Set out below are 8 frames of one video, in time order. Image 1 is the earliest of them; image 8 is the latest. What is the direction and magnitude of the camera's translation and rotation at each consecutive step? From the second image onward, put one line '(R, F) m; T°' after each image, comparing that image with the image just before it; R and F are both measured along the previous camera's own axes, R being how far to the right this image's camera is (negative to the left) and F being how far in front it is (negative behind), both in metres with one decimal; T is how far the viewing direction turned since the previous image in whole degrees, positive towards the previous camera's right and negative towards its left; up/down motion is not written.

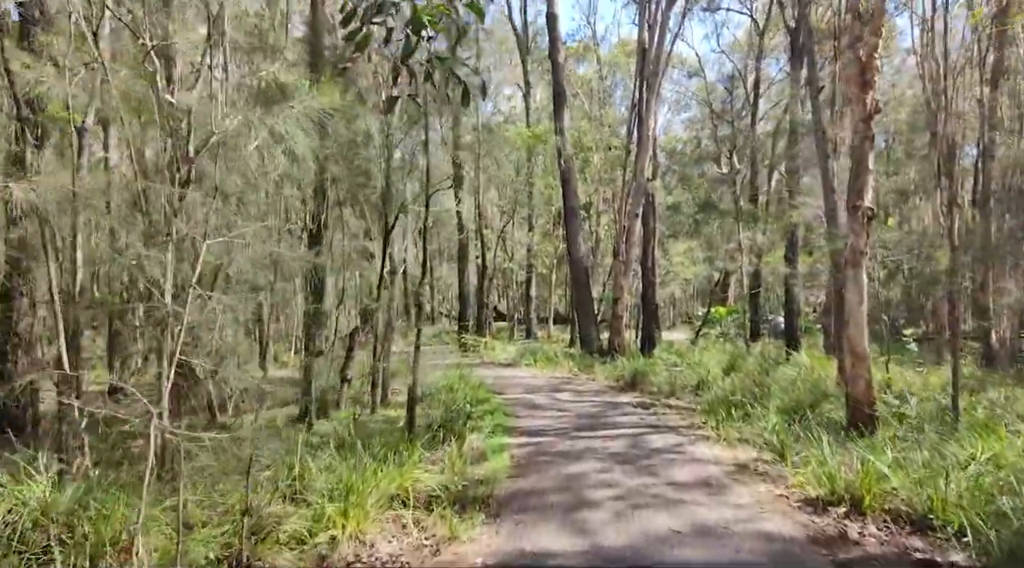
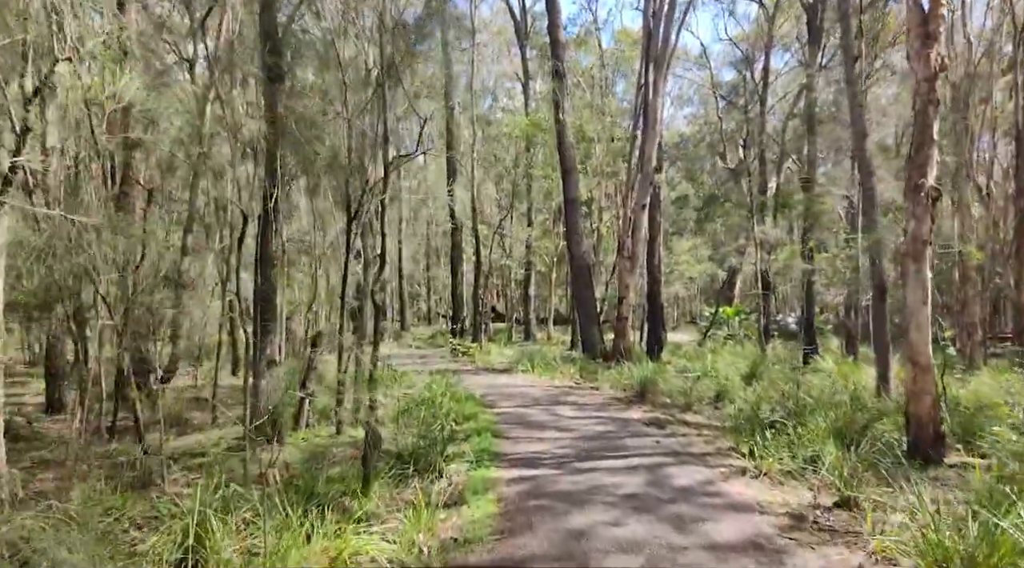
(+0.1, +1.7) m; 0°
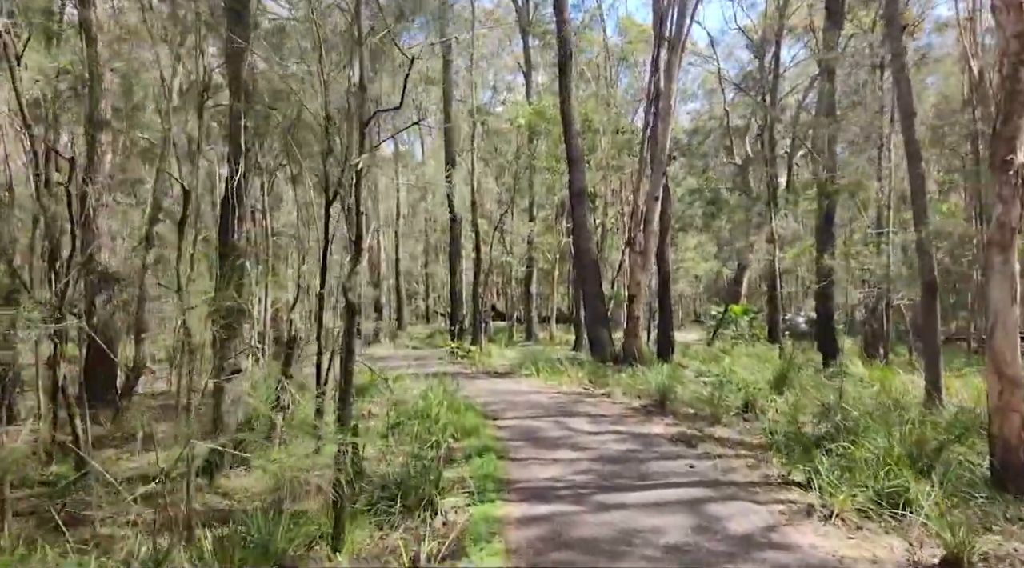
(-0.1, +1.3) m; 0°
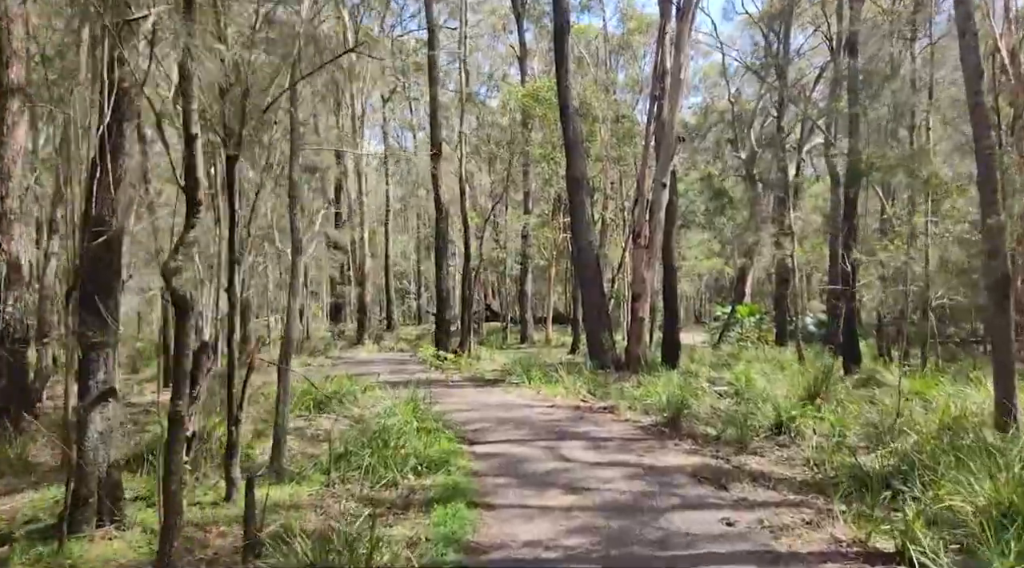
(+0.1, +1.9) m; 0°
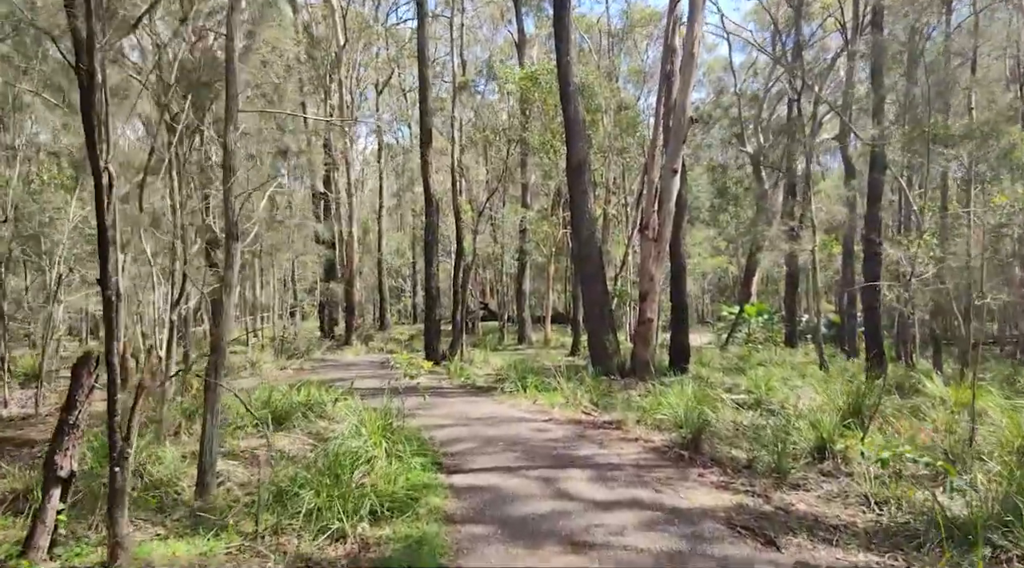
(+0.1, +1.5) m; 0°
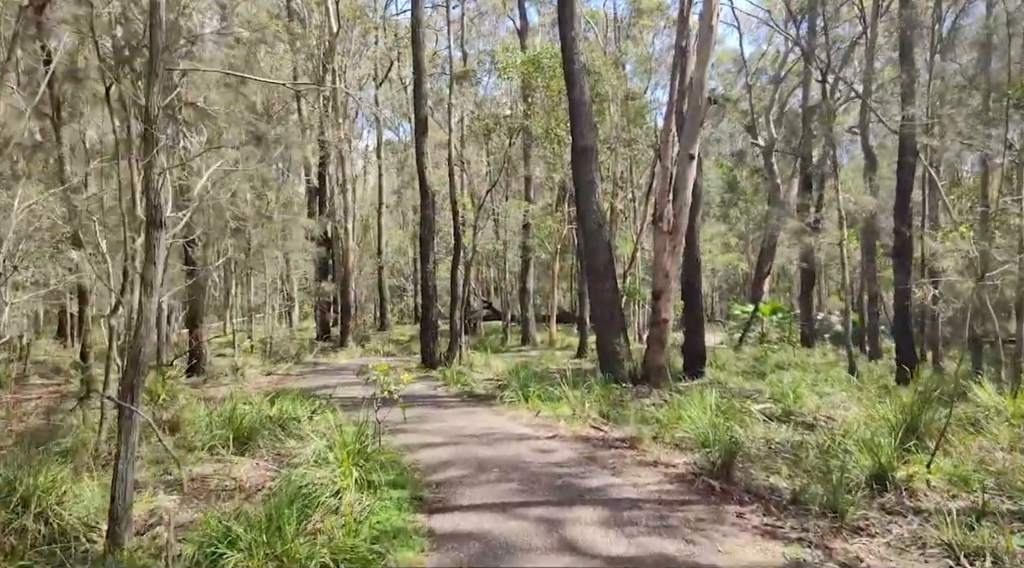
(+0.1, +1.2) m; 0°
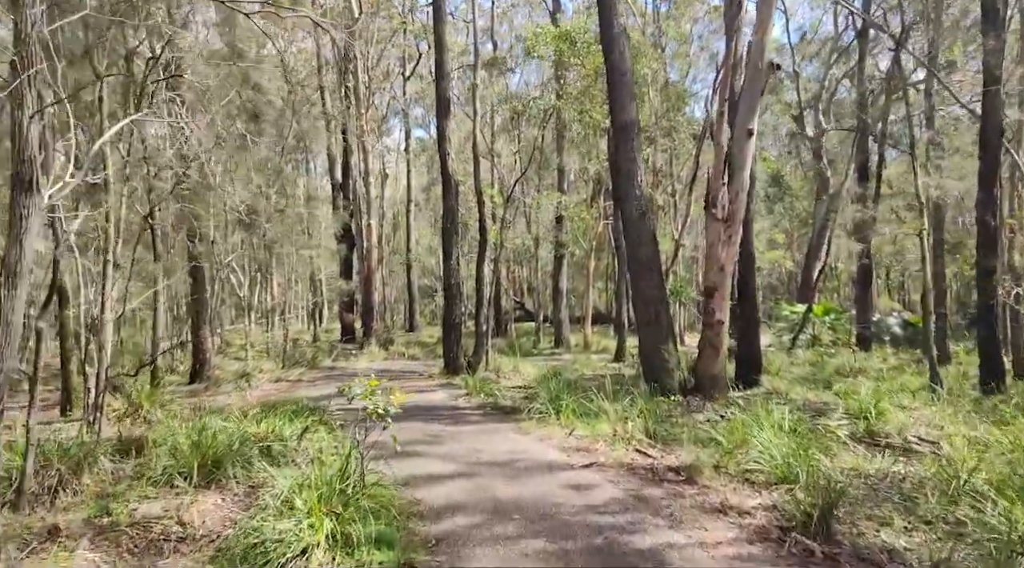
(+0.1, +1.6) m; -2°
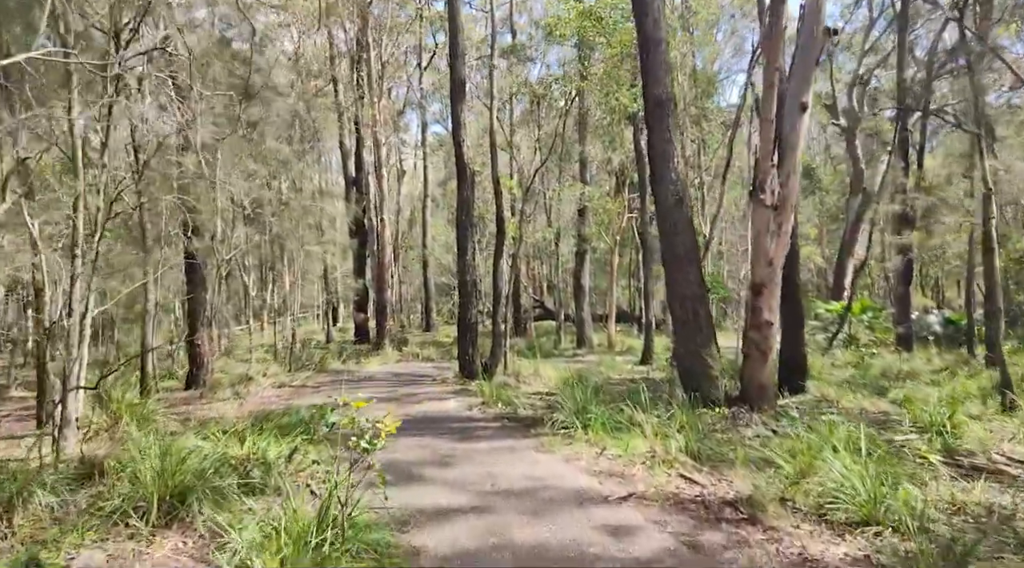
(0.0, +1.2) m; -1°
